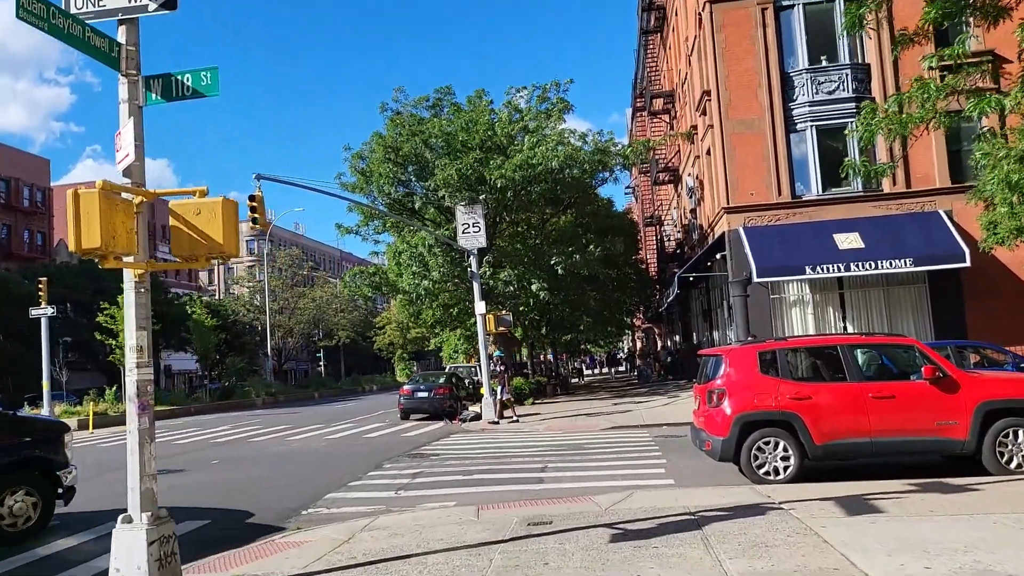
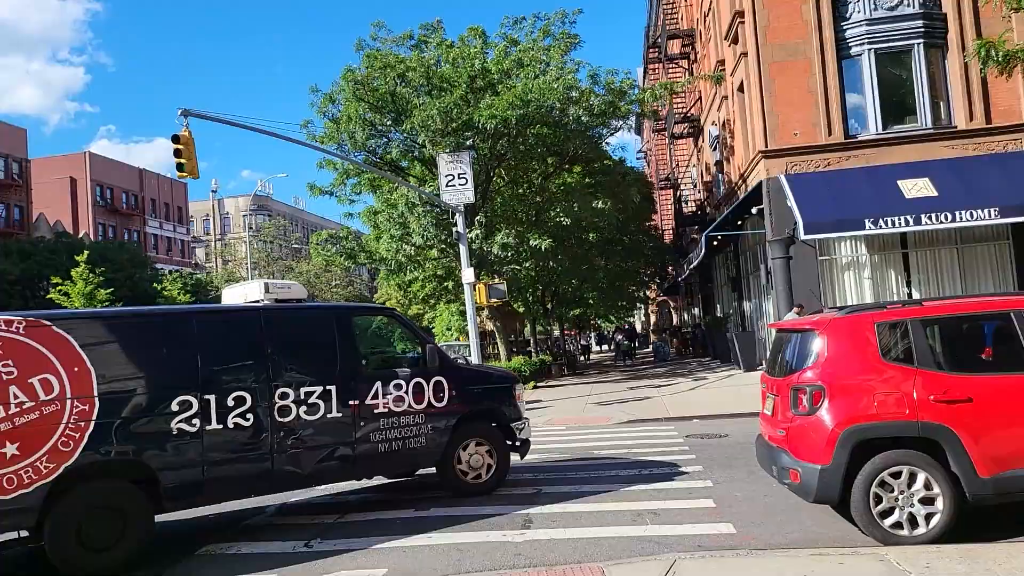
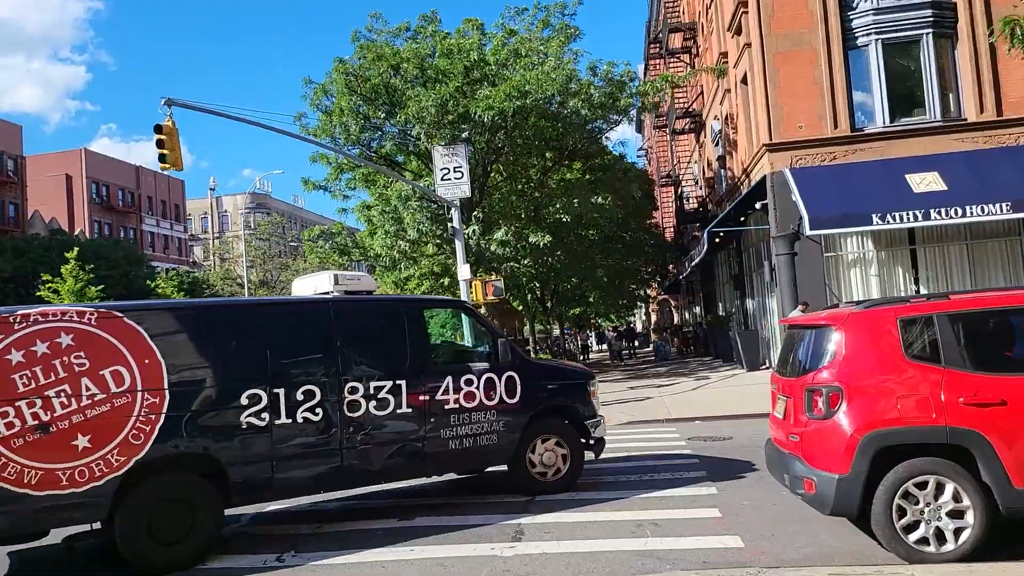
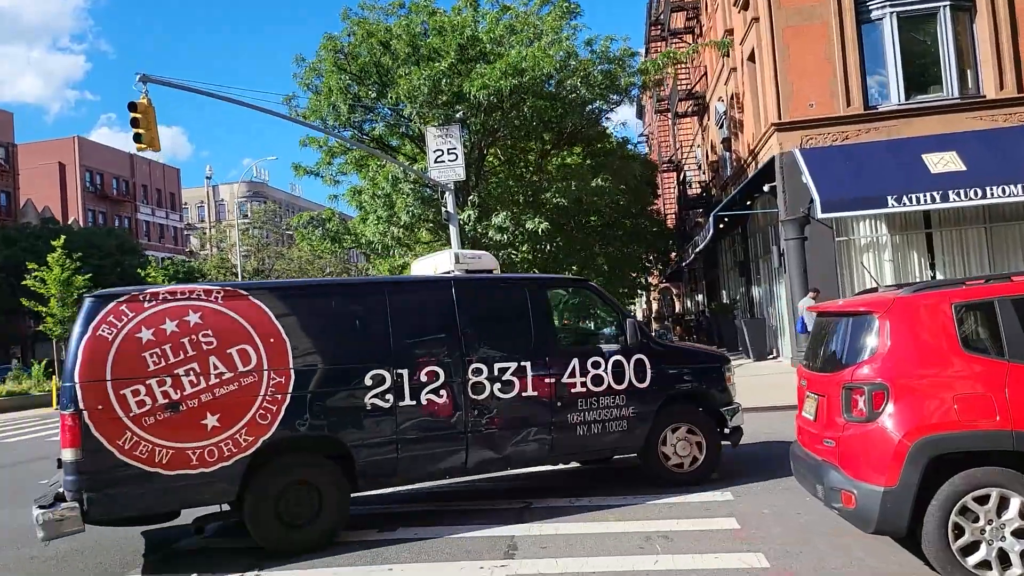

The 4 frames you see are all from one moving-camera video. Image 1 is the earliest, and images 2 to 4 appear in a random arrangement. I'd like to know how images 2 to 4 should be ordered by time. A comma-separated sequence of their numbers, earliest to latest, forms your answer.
2, 3, 4
